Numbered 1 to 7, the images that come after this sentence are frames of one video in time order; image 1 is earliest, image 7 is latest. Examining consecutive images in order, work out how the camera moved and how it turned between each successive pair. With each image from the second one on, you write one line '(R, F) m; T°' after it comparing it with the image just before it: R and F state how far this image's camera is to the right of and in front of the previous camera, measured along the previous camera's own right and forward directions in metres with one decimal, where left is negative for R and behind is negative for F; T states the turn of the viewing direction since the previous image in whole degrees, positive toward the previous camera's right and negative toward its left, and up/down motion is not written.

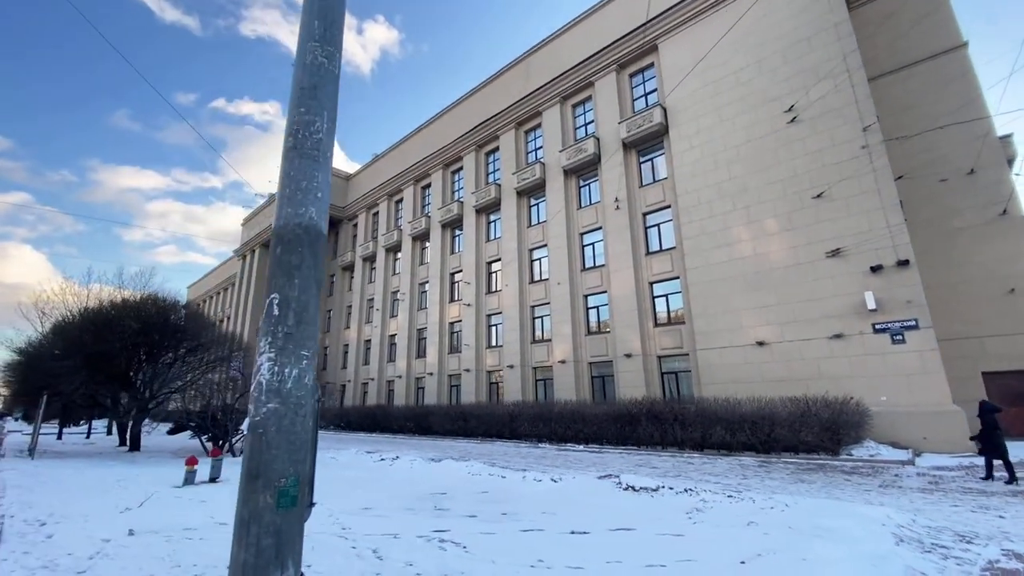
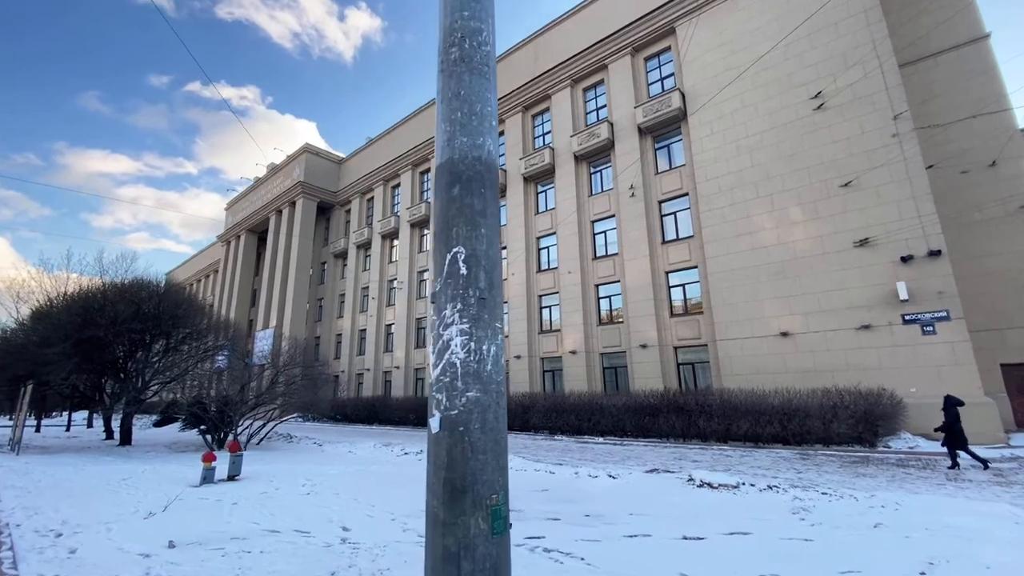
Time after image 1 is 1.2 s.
(-1.3, +0.7) m; +2°
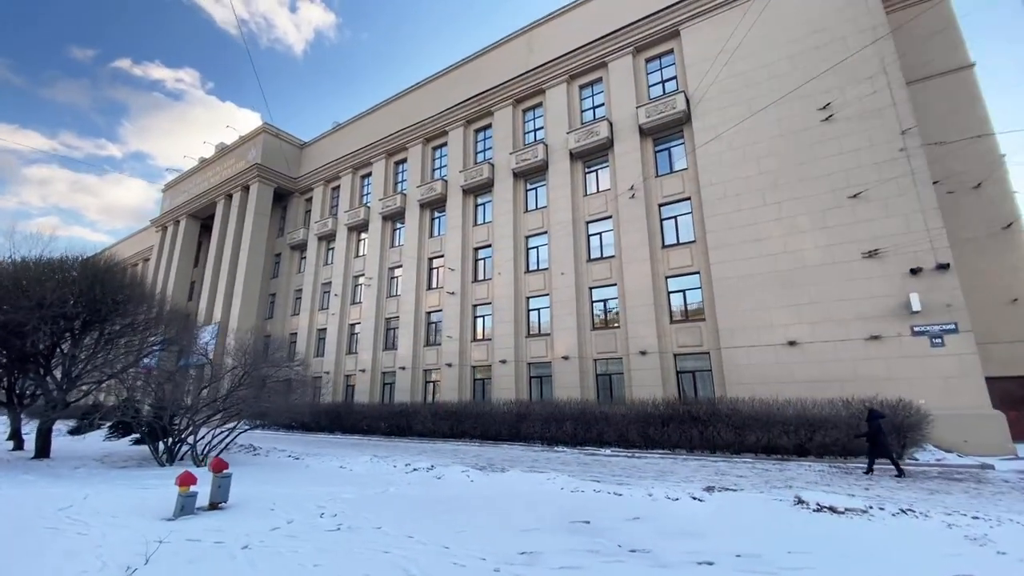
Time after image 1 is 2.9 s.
(-1.9, +1.4) m; +7°
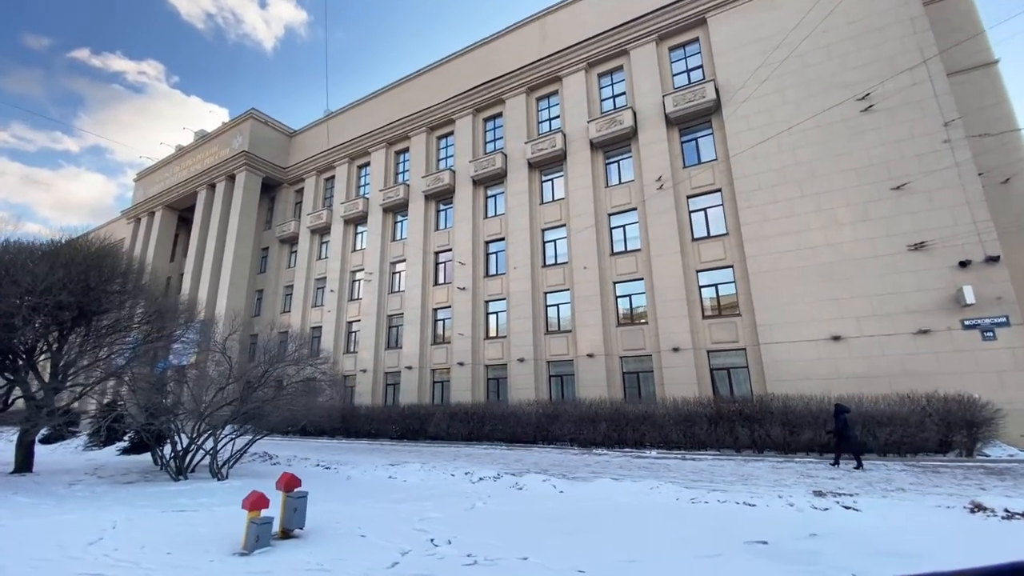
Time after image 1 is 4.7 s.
(-2.0, +1.1) m; +3°
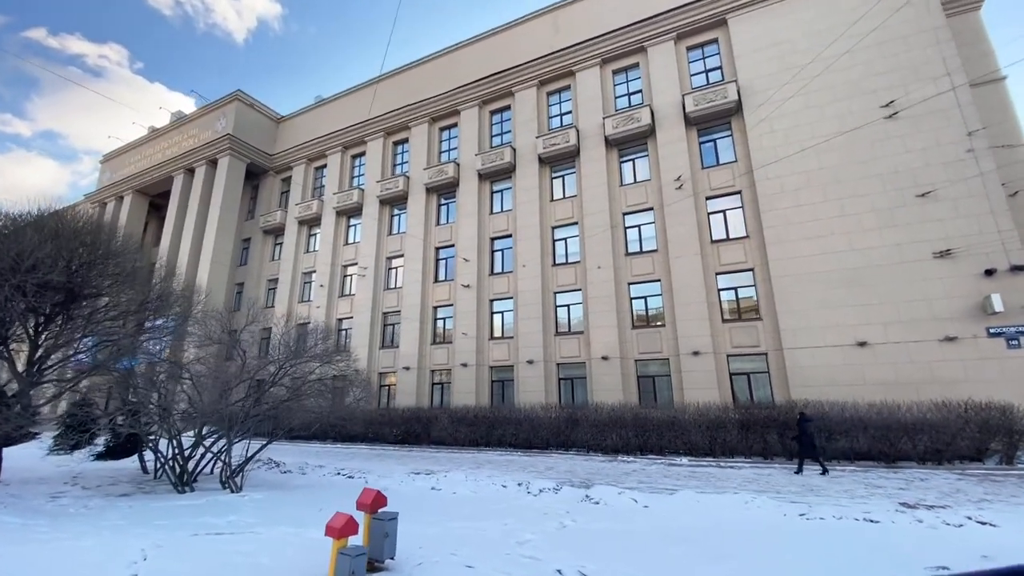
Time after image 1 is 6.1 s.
(-1.7, +0.9) m; +4°
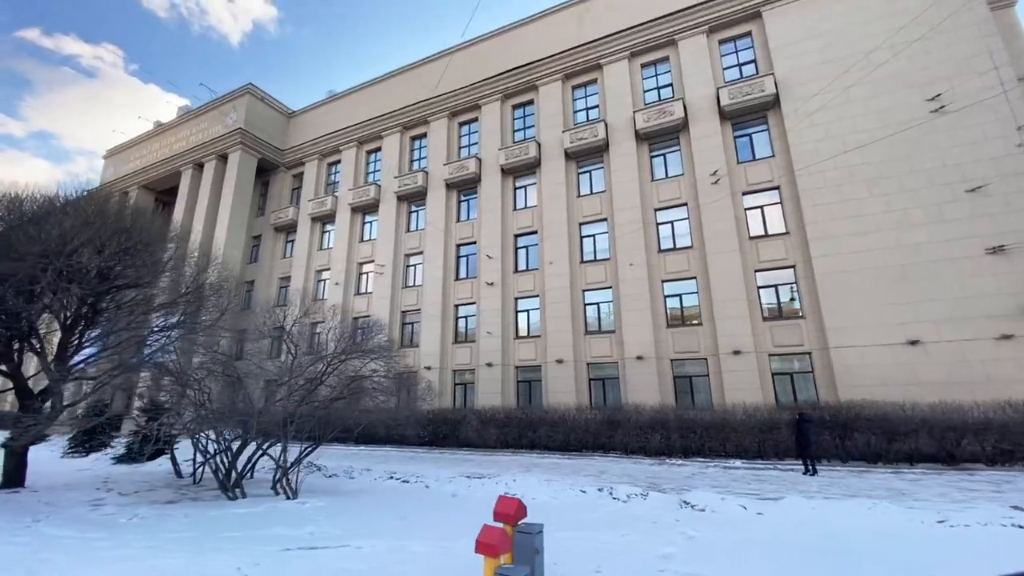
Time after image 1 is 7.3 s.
(-1.5, +0.6) m; +1°
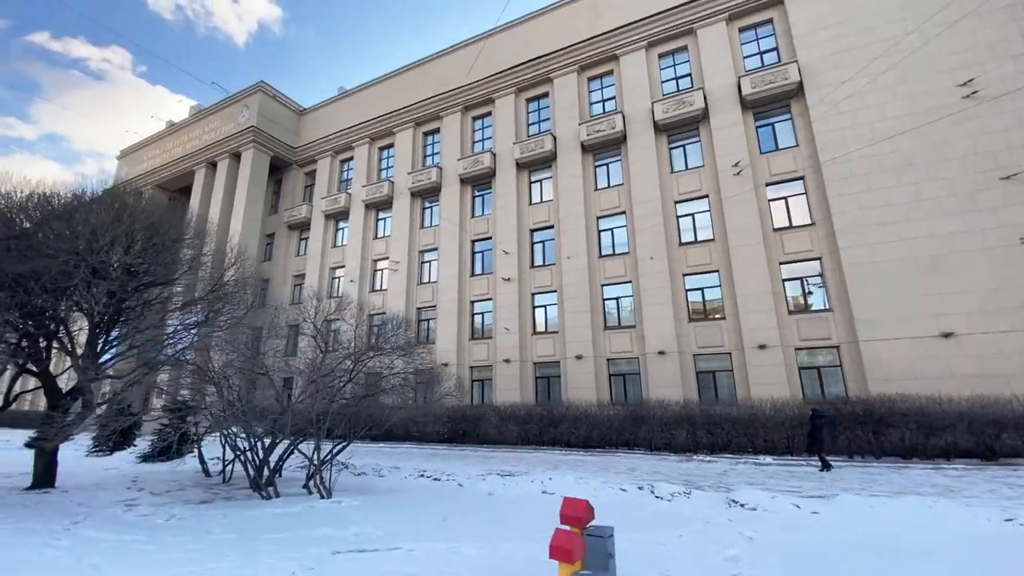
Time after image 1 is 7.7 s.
(-0.5, +0.2) m; -1°
